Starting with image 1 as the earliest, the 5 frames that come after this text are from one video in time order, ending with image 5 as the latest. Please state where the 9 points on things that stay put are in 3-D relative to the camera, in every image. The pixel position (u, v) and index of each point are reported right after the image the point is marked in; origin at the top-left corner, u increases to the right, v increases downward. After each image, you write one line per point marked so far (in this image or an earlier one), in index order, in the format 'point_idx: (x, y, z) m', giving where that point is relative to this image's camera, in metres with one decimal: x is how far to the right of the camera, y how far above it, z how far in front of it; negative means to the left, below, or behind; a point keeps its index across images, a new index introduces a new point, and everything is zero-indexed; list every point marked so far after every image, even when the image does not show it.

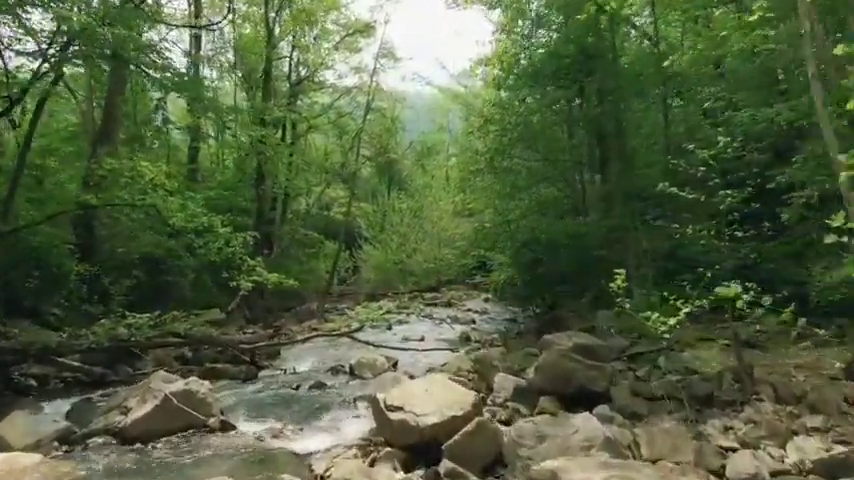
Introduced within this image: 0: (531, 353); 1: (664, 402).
0: (+1.9, -2.0, +11.5) m
1: (+2.8, -1.9, +7.6) m
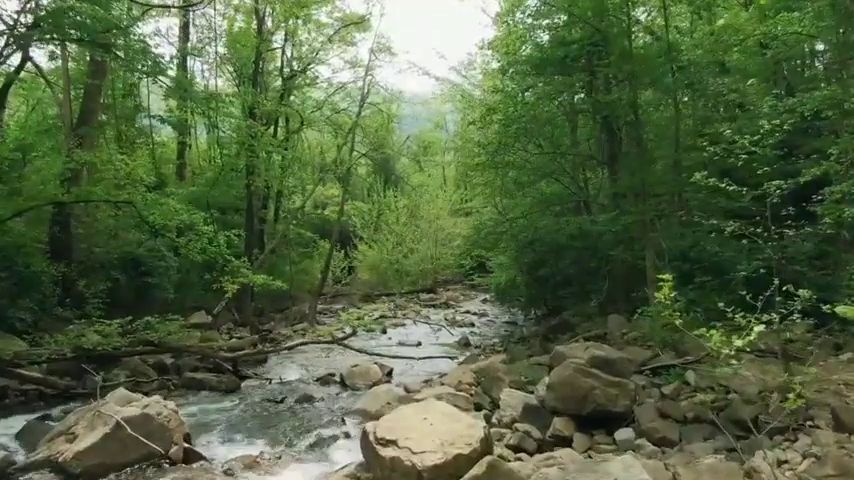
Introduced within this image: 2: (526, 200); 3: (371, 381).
0: (+1.8, -2.0, +10.5) m
1: (+2.8, -1.9, +6.6) m
2: (+2.6, +1.0, +16.9) m
3: (-1.0, -2.6, +12.0) m
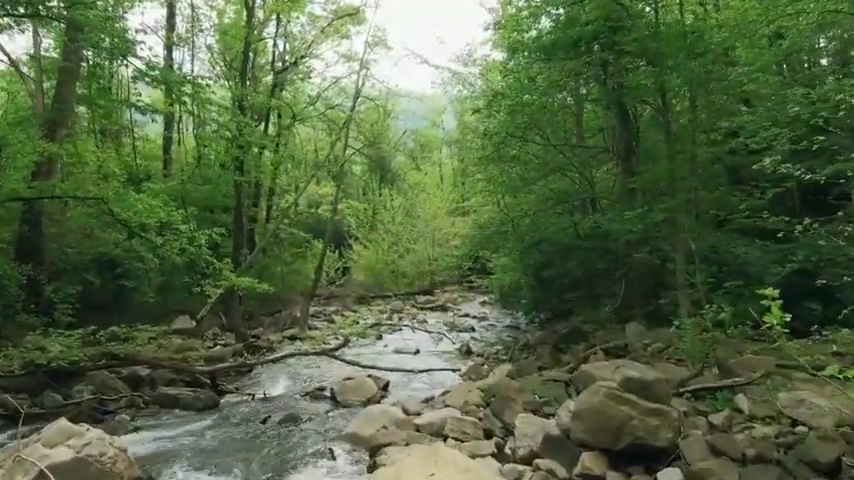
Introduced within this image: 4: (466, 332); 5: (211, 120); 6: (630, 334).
0: (+1.8, -2.0, +9.4) m
1: (+2.8, -1.9, +5.4) m
2: (+2.5, +1.0, +15.7) m
3: (-1.0, -2.6, +10.7) m
4: (+1.2, -2.7, +19.4) m
5: (-5.6, +3.1, +16.9) m
6: (+3.4, -1.6, +10.8) m
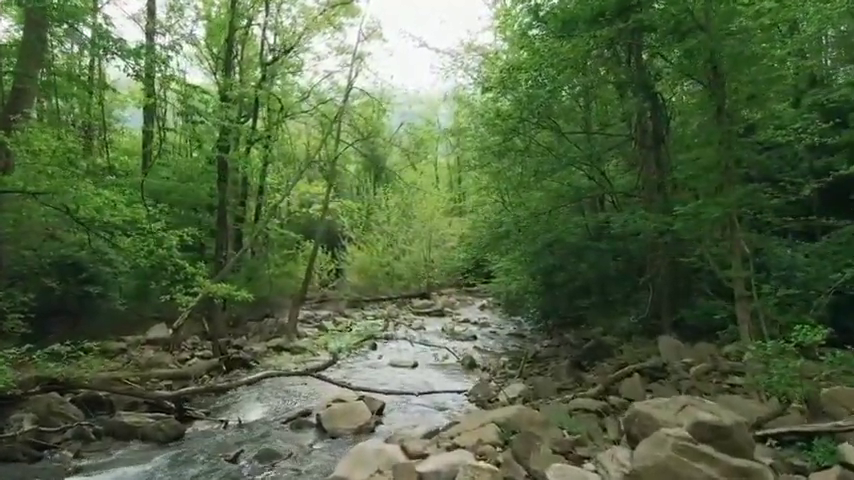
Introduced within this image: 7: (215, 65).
0: (+1.9, -2.0, +7.8) m
1: (+2.9, -1.9, +3.8) m
2: (+2.5, +1.0, +14.2) m
3: (-1.0, -2.6, +9.2) m
4: (+1.1, -2.8, +17.8) m
5: (-5.7, +3.1, +15.3) m
6: (+3.4, -1.6, +9.2) m
7: (-6.4, +5.3, +19.4) m
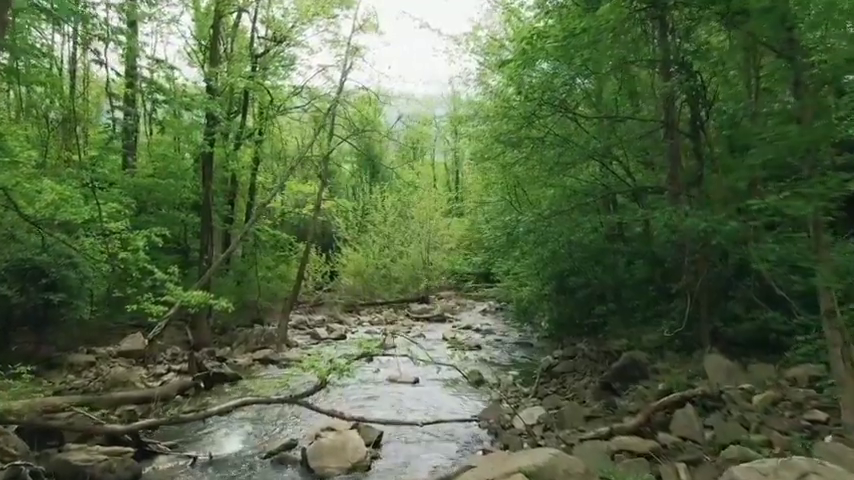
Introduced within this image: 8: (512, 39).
0: (+2.0, -2.0, +6.3) m
1: (+3.0, -1.9, +2.3) m
2: (+2.6, +1.0, +12.7) m
3: (-0.9, -2.6, +7.6) m
4: (+1.2, -2.8, +16.3) m
5: (-5.6, +3.1, +13.8) m
6: (+3.5, -1.6, +7.8) m
7: (-6.4, +5.3, +17.9) m
8: (+1.8, +4.4, +14.2) m
